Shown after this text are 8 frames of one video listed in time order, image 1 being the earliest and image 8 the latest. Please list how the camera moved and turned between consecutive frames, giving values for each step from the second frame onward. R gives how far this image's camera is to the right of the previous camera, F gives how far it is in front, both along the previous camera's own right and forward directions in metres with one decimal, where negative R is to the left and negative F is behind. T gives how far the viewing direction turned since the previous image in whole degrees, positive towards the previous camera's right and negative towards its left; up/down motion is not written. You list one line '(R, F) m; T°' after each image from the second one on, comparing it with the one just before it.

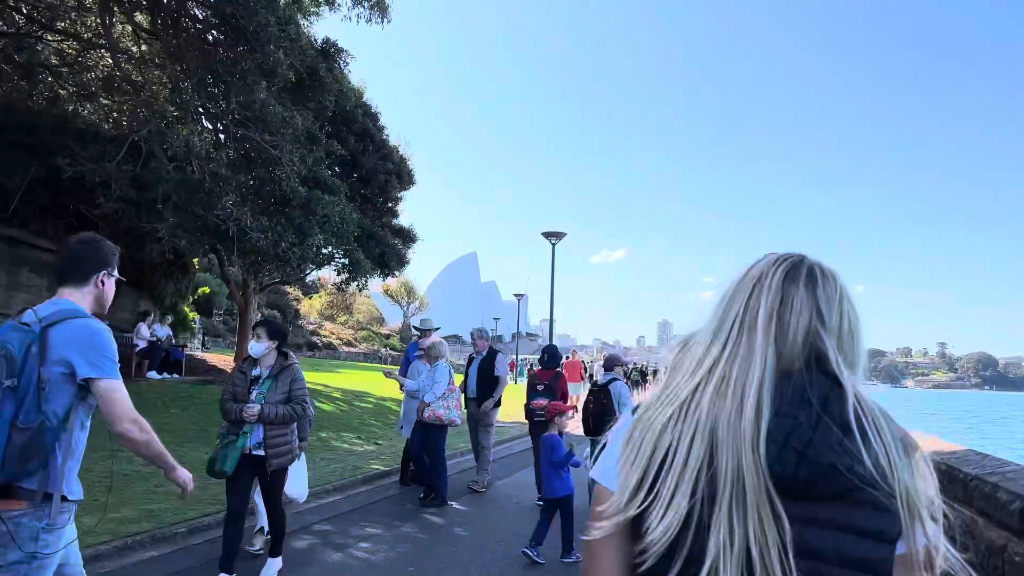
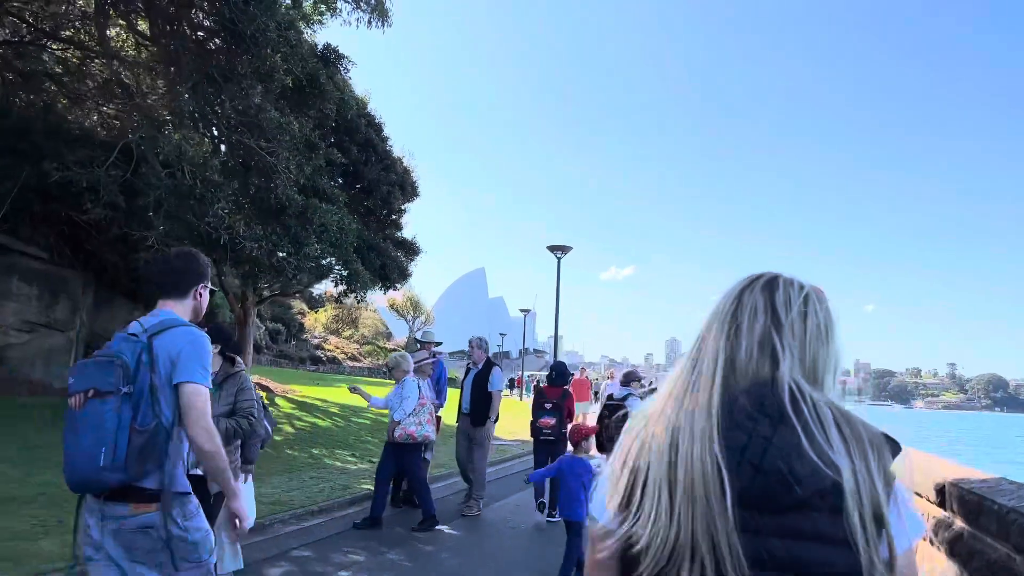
(+0.1, +0.4) m; -1°
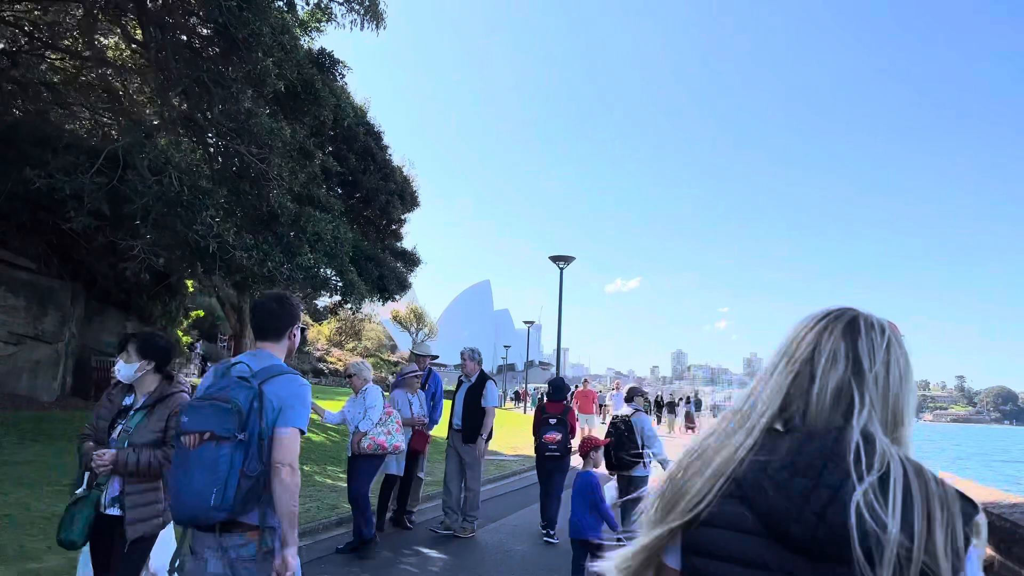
(+0.1, +0.4) m; 0°
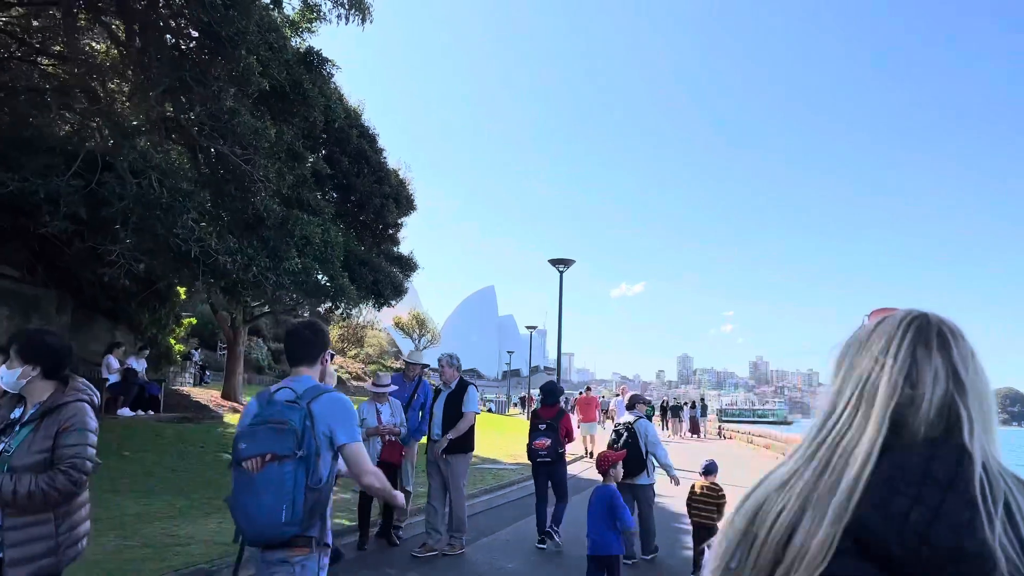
(+0.1, +0.4) m; 0°
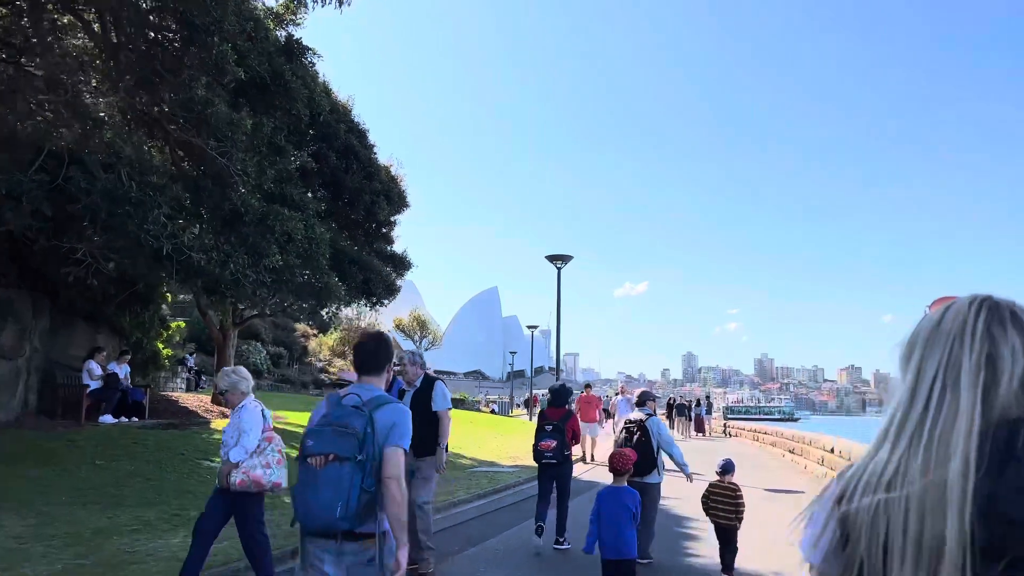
(+0.2, +0.5) m; 0°
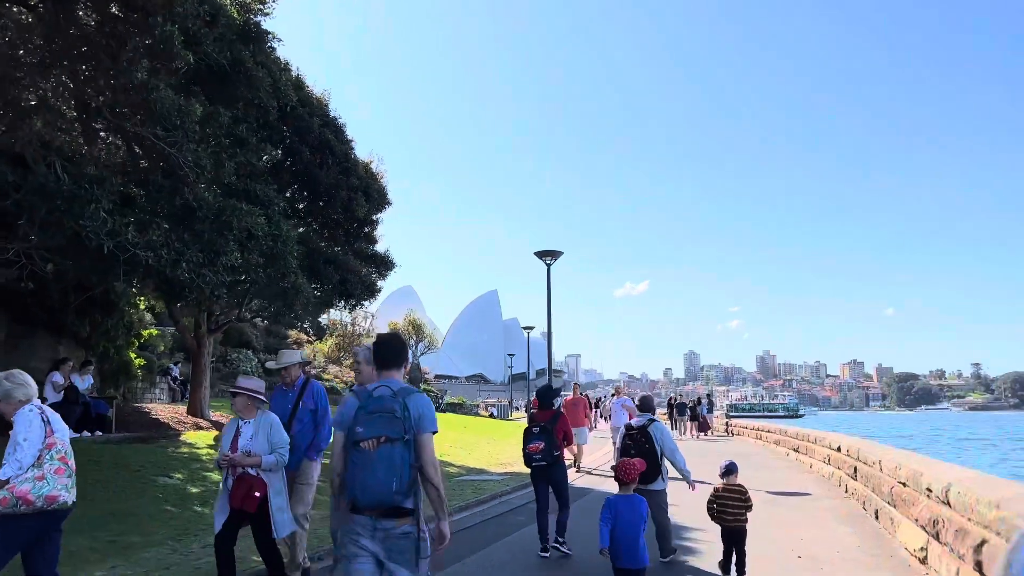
(+0.3, +0.7) m; 0°
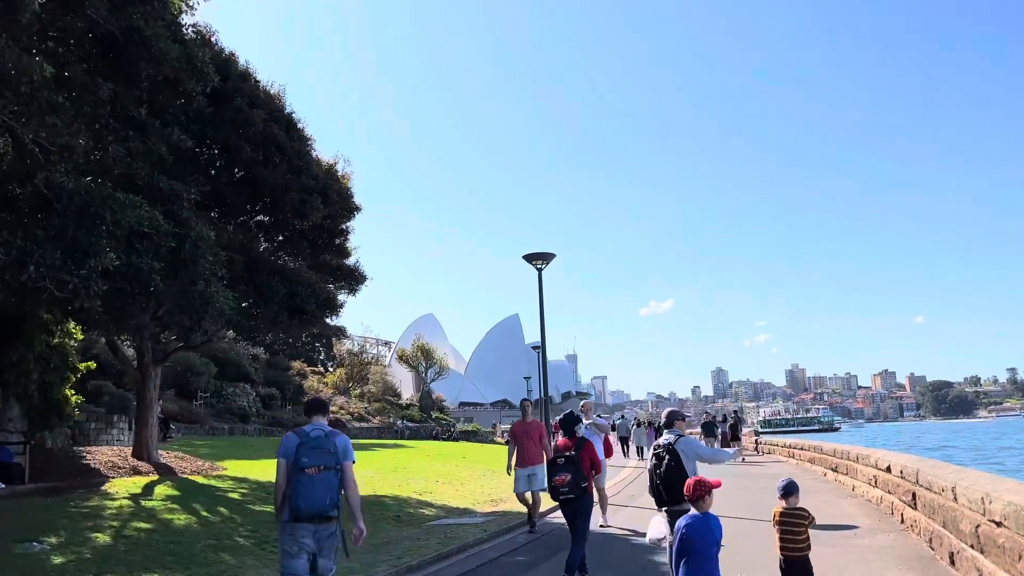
(+0.7, +2.1) m; -2°
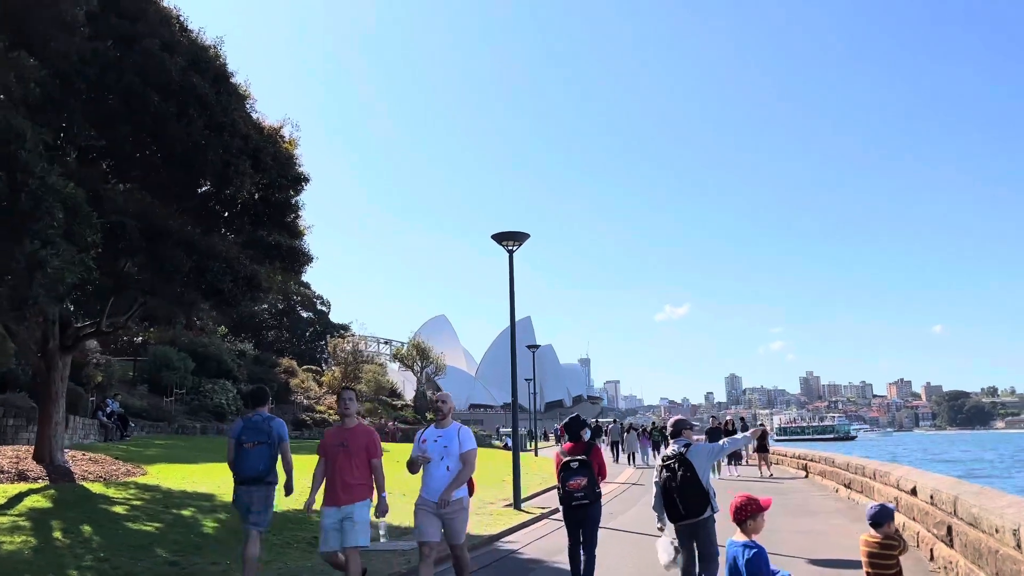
(+0.9, +1.9) m; -1°
